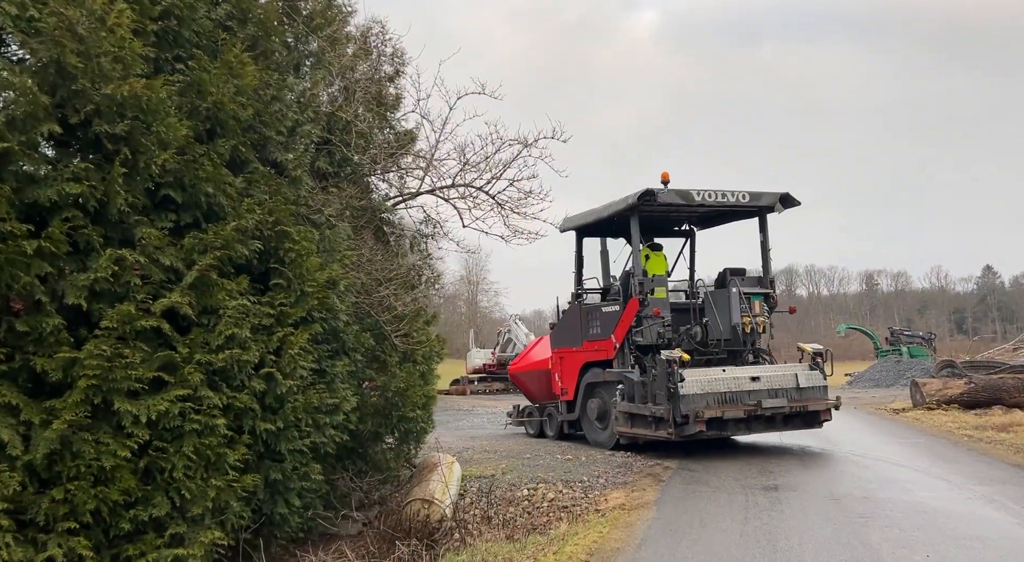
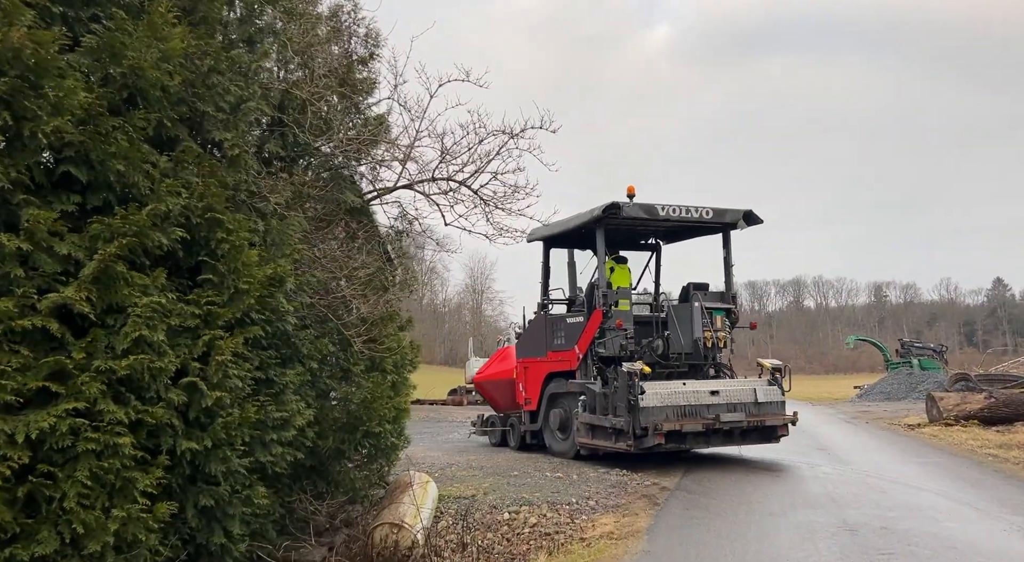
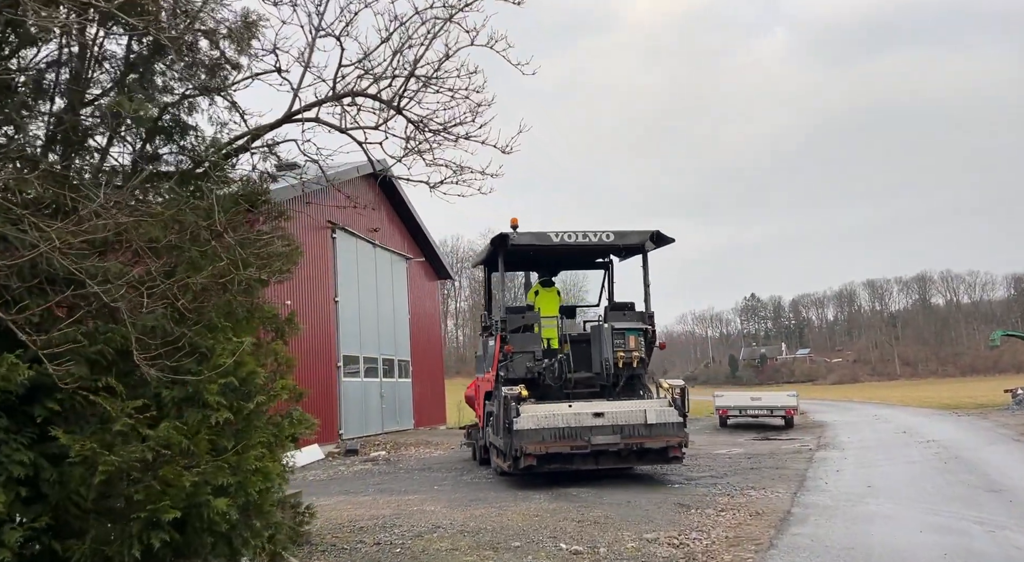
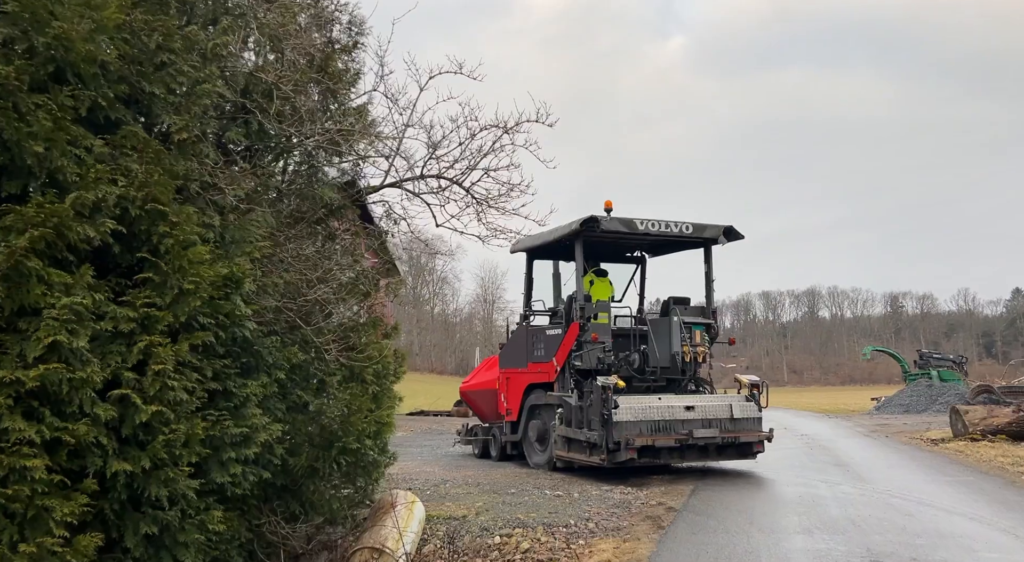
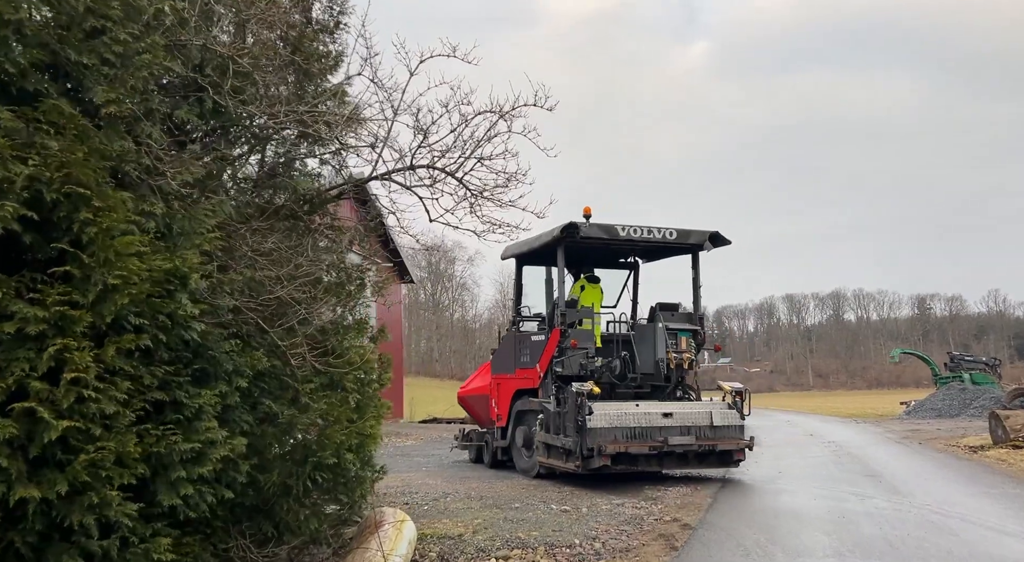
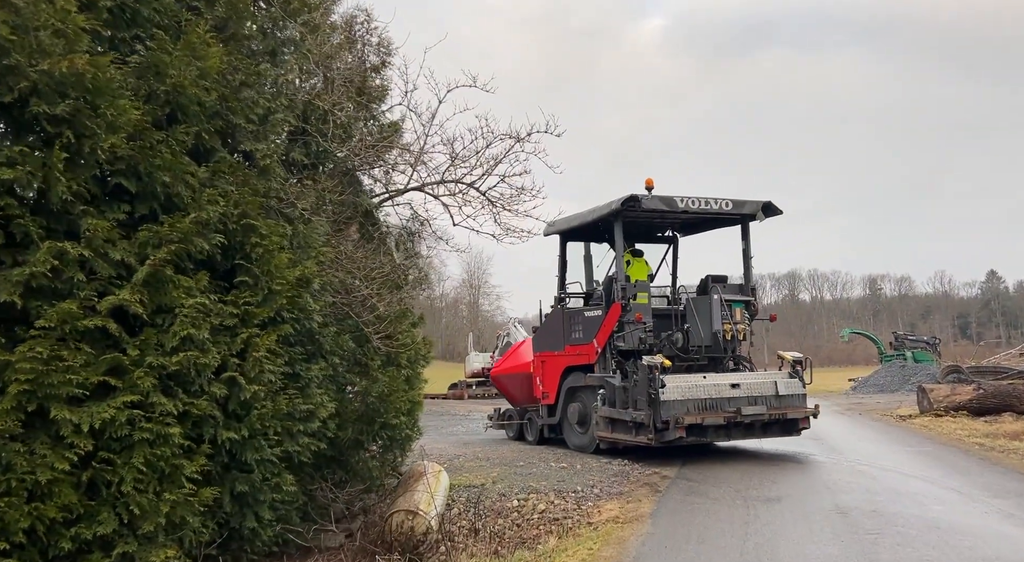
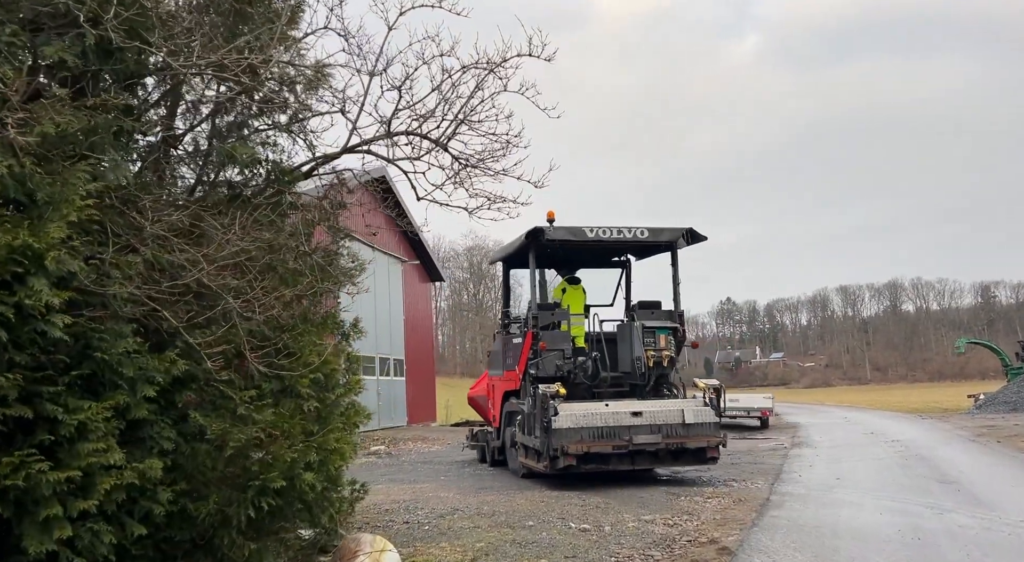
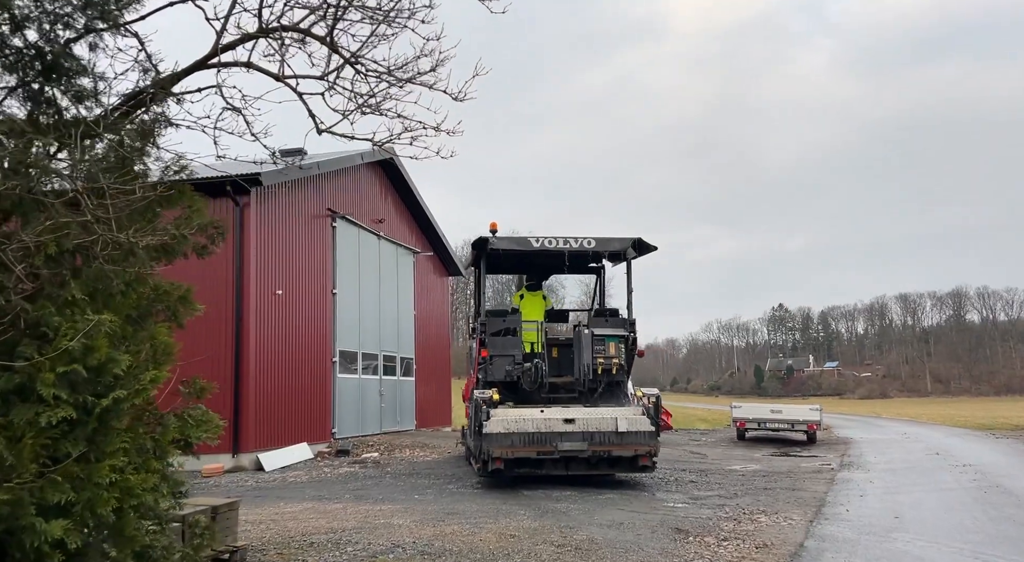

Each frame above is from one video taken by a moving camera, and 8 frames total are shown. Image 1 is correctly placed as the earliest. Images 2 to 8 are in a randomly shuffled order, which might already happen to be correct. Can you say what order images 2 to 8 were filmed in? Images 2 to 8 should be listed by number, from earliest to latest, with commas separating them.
6, 2, 4, 5, 7, 3, 8
